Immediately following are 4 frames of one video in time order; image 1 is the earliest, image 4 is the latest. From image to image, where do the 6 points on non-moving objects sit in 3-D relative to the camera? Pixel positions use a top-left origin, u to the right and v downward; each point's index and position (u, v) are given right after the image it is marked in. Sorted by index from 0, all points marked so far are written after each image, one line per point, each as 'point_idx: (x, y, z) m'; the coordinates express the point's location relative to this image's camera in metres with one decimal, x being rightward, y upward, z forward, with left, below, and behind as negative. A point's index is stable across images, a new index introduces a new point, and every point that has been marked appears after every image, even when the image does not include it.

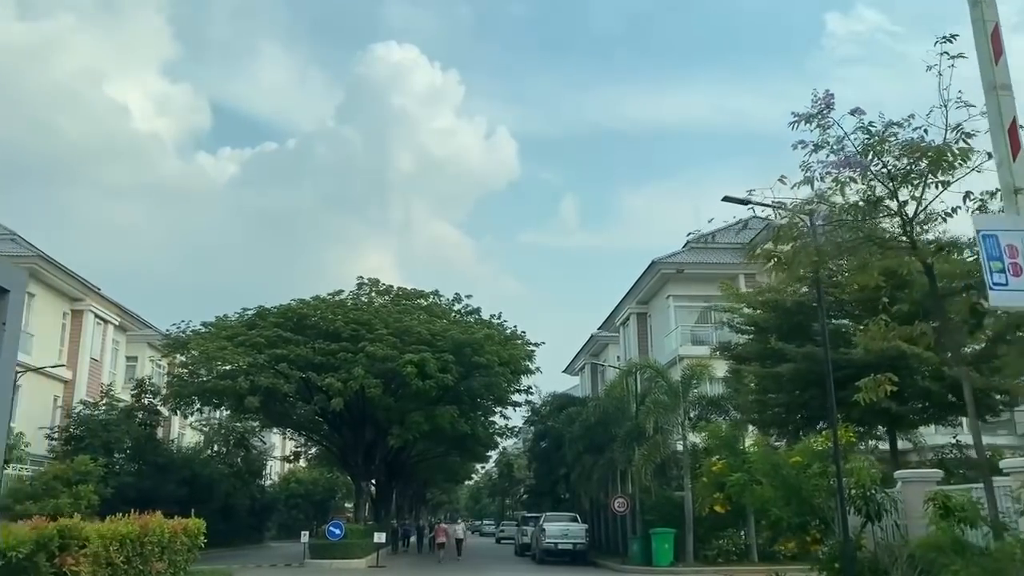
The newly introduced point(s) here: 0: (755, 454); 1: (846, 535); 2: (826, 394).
0: (+4.1, -2.8, +16.1) m
1: (+4.9, -3.7, +14.3) m
2: (+6.0, -2.0, +18.5) m
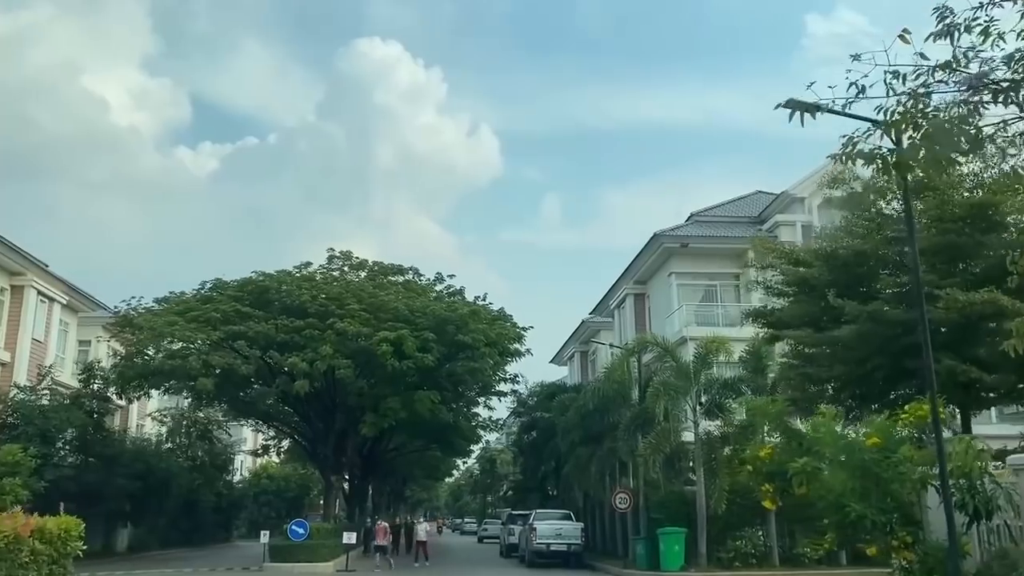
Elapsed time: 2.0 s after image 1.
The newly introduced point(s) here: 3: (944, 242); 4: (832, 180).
0: (+4.1, -1.9, +12.6) m
1: (+4.9, -2.8, +10.8) m
2: (+6.0, -1.2, +15.1) m
3: (+6.7, +0.7, +14.9) m
4: (+5.8, +1.9, +17.4) m
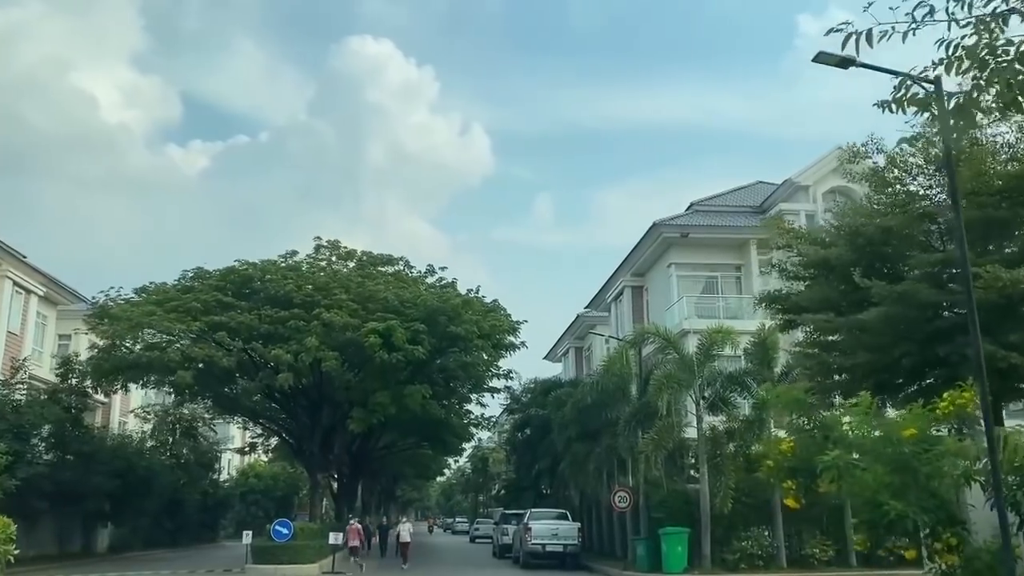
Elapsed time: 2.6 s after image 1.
0: (+4.0, -1.6, +11.4) m
1: (+4.9, -2.5, +9.6) m
2: (+5.9, -0.9, +13.9) m
3: (+6.6, +1.0, +13.7) m
4: (+5.7, +2.2, +16.2) m
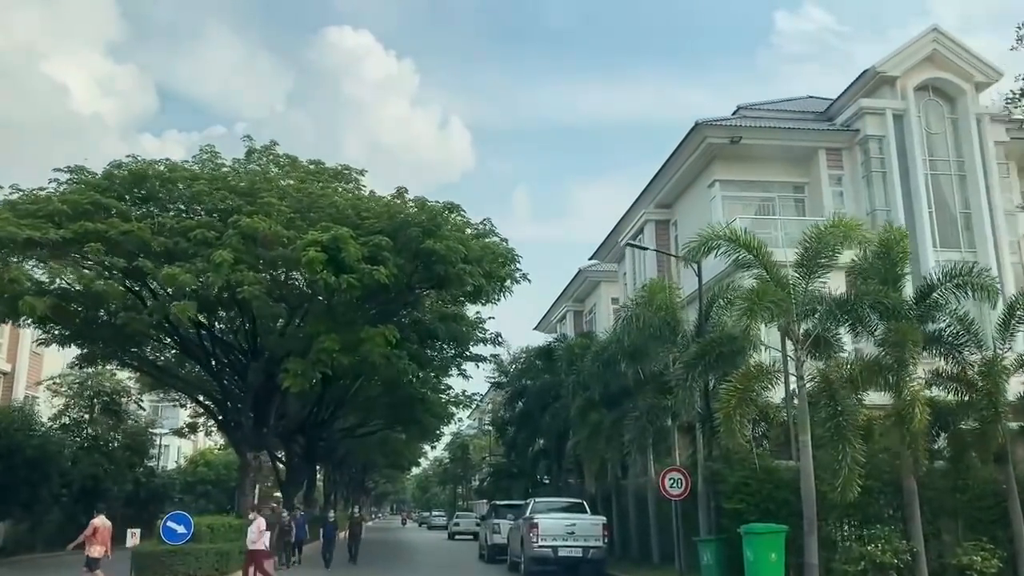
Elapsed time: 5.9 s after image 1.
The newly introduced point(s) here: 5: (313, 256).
0: (+4.4, +0.3, +3.5) m
1: (+5.3, -0.6, +1.7) m
2: (+6.2, +1.1, +5.9) m
3: (+7.0, +3.0, +5.7) m
4: (+6.0, +4.2, +8.3) m
5: (-3.9, +0.6, +19.0) m
